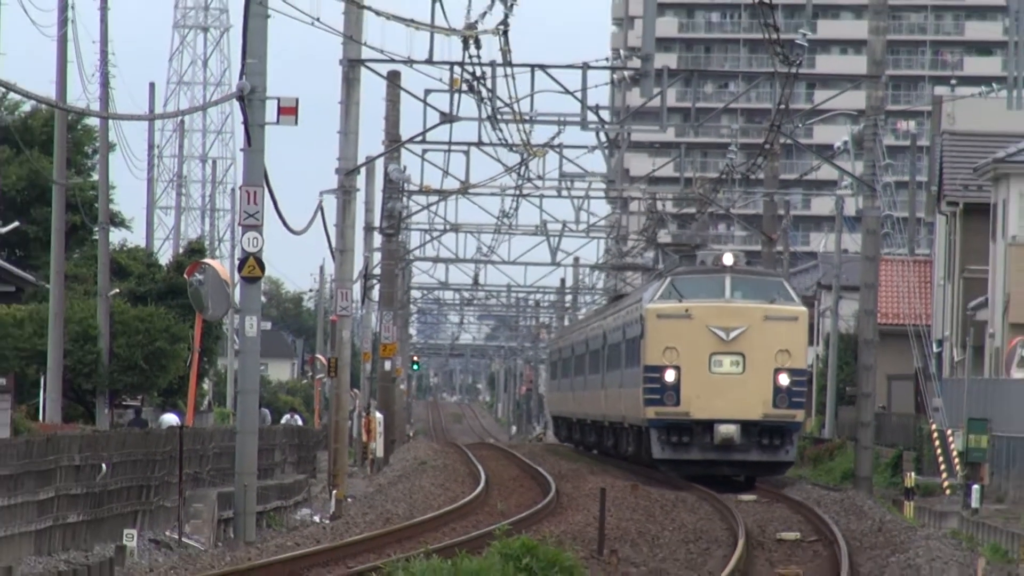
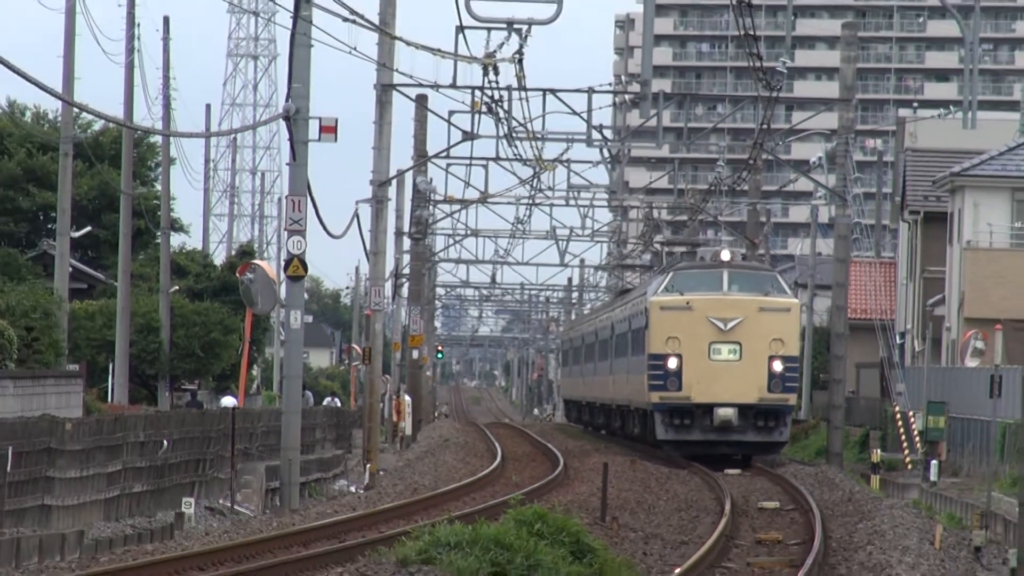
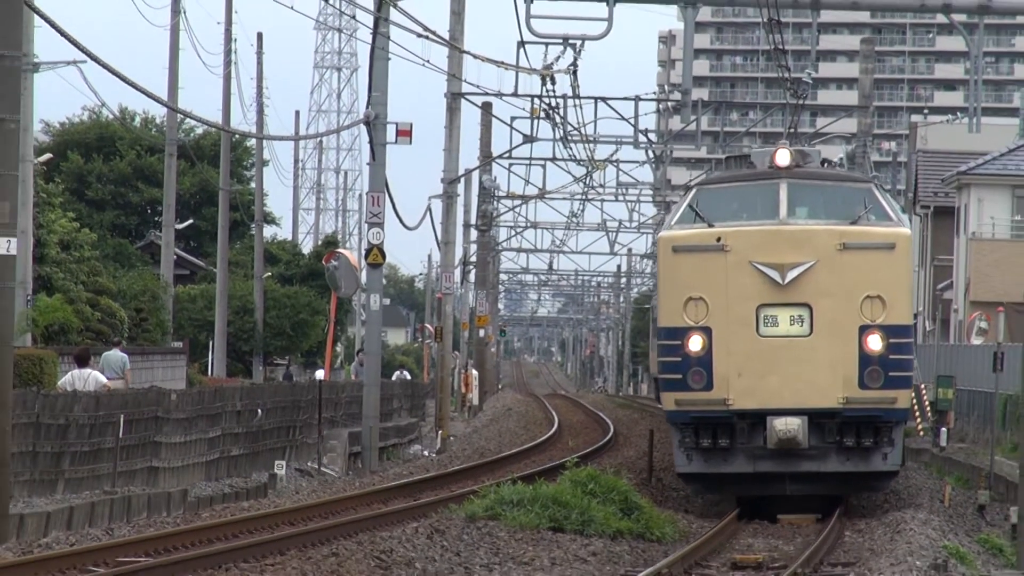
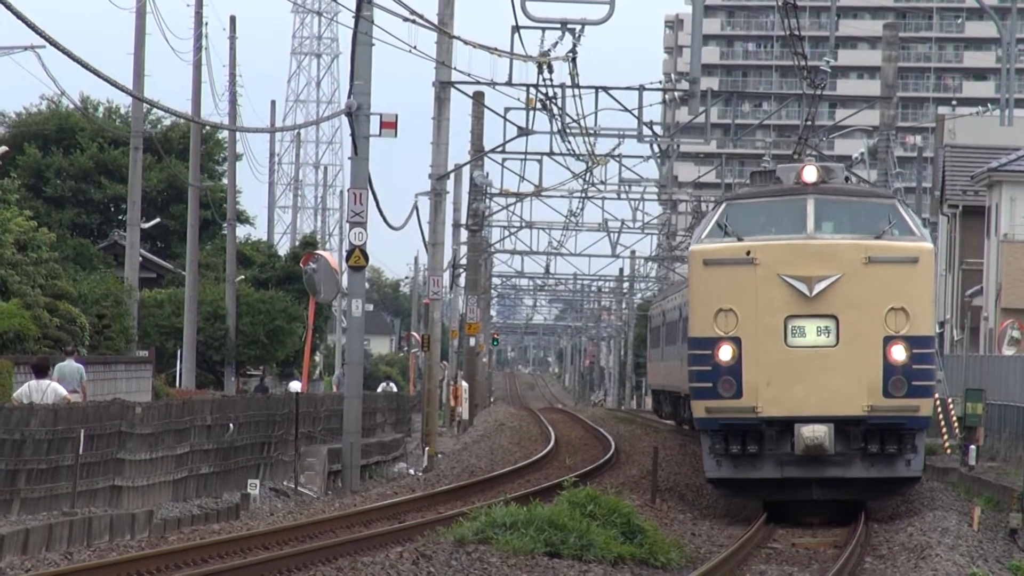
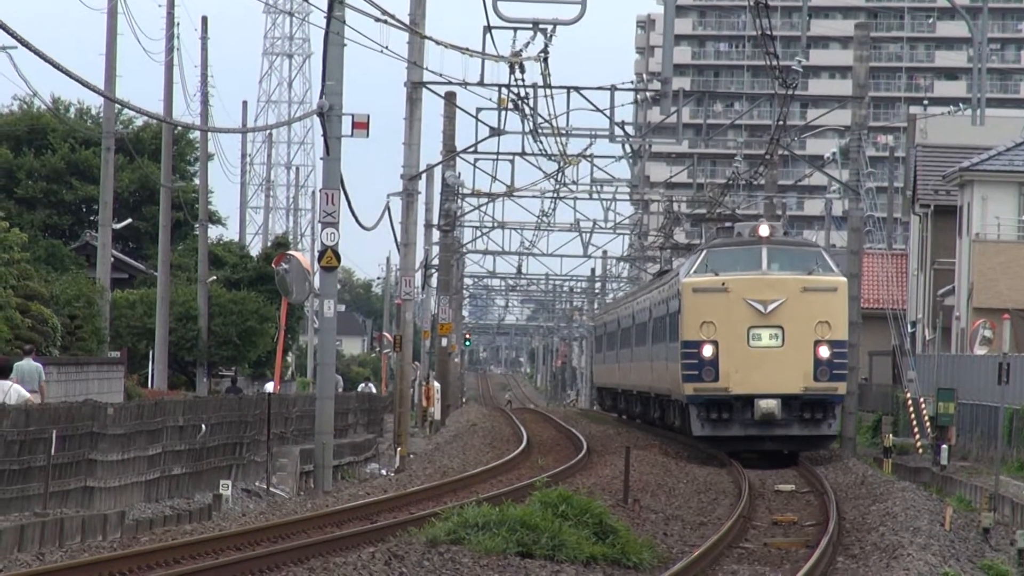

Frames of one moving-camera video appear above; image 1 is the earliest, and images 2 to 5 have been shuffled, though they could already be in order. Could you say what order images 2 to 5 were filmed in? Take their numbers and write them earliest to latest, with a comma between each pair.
2, 5, 4, 3
